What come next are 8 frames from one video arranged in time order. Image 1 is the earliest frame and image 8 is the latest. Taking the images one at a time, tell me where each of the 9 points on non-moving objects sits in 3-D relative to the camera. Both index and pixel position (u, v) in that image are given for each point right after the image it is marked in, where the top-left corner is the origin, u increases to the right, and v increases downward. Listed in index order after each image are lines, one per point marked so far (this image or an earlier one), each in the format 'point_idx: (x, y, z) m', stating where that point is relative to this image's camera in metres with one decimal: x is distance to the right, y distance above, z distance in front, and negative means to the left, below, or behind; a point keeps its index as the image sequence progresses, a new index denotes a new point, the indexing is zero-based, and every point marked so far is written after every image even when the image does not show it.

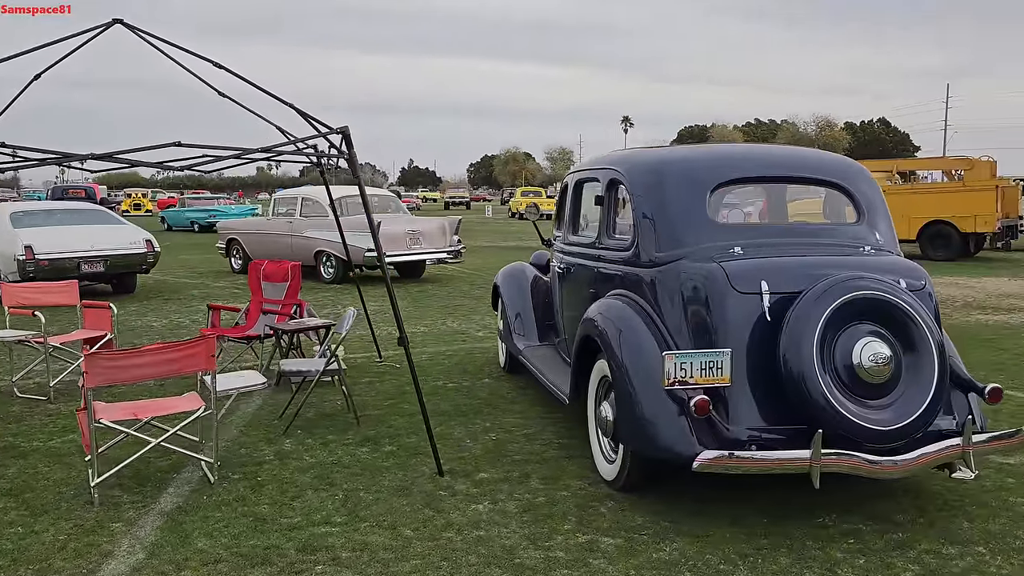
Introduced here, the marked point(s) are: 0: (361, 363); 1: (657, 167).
0: (-1.2, -0.6, +7.1) m
1: (+0.7, +0.6, +4.2) m
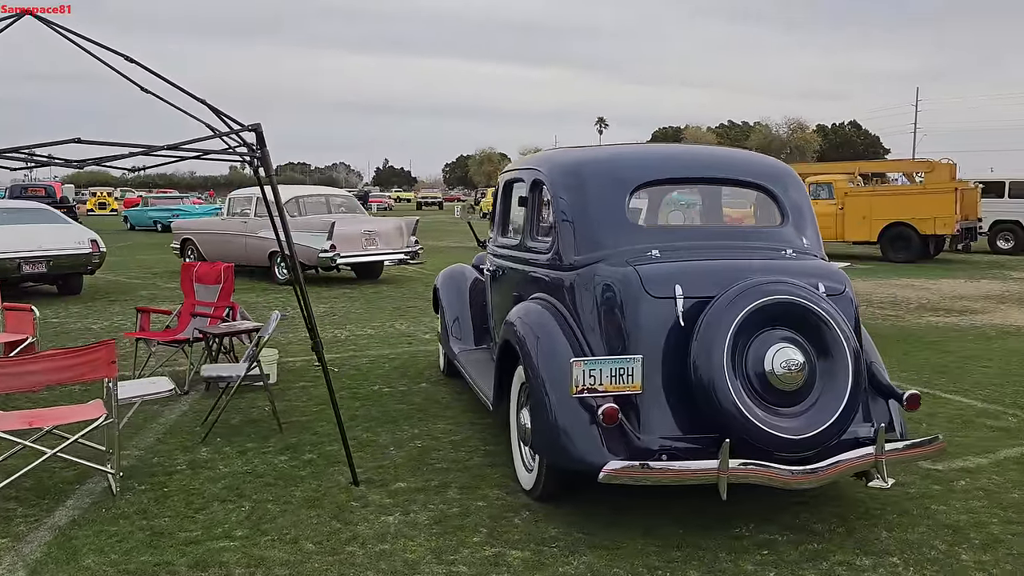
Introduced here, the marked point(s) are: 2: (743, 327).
0: (-1.7, -0.6, +6.9) m
1: (+0.3, +0.6, +4.1) m
2: (+0.9, -0.1, +3.2) m
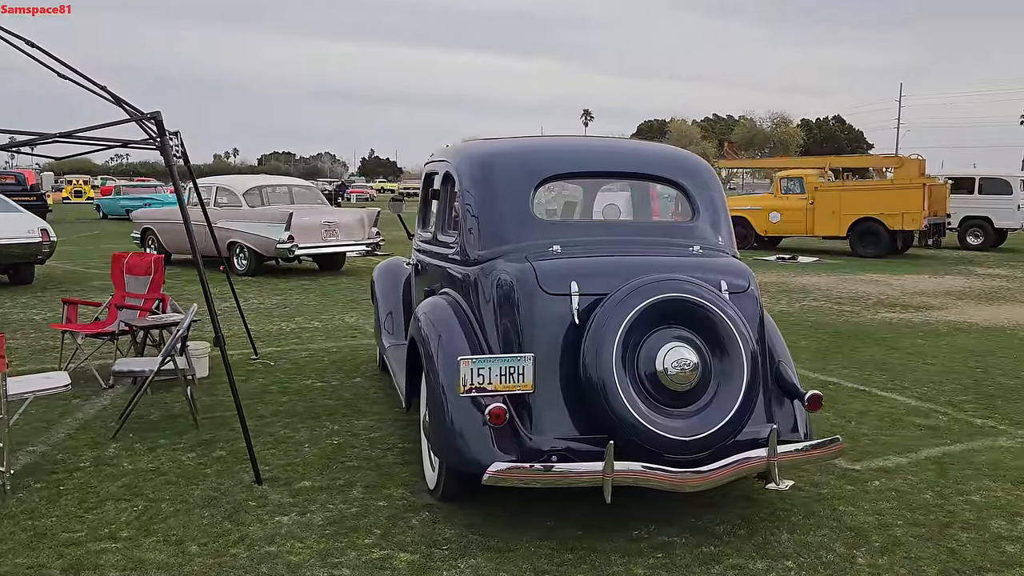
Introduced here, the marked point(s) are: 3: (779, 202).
0: (-2.2, -0.6, +6.8) m
1: (-0.1, +0.6, +4.0) m
2: (+0.4, -0.1, +3.2) m
3: (+6.0, +1.9, +19.6) m
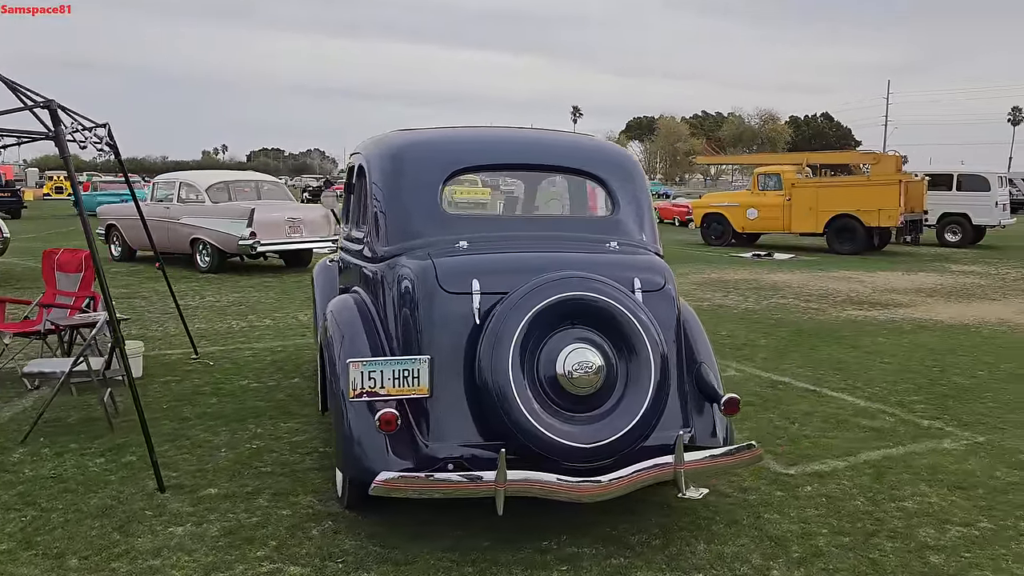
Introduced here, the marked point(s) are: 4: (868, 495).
0: (-2.6, -0.6, +6.6) m
1: (-0.5, +0.6, +3.8) m
2: (+0.1, -0.1, +3.0) m
3: (+5.5, +2.0, +19.4) m
4: (+1.6, -0.9, +3.9) m
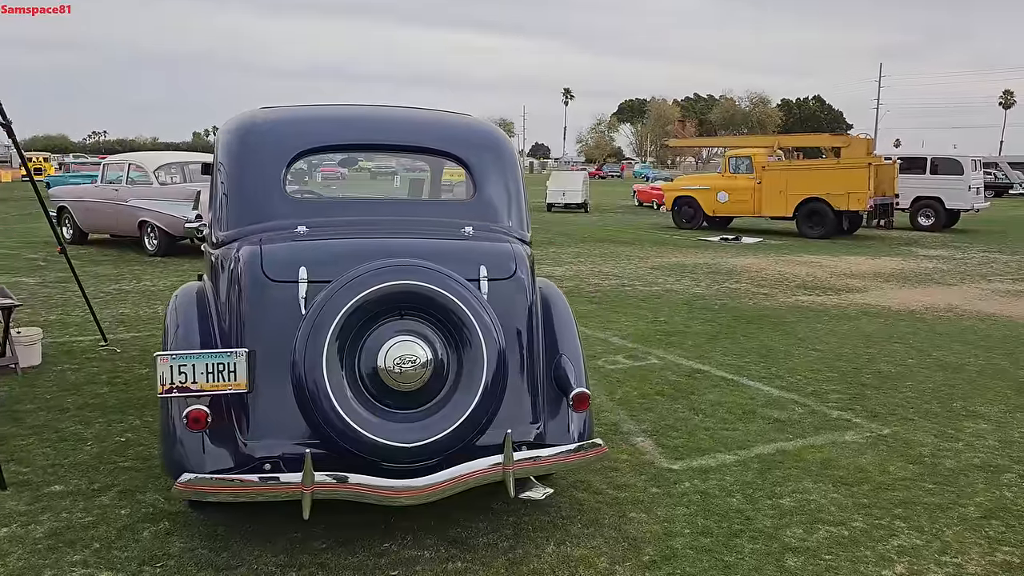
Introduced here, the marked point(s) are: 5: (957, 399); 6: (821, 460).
0: (-3.2, -0.4, +6.4) m
1: (-1.1, +0.7, +3.6) m
2: (-0.5, -0.1, +2.8) m
3: (+4.8, +2.4, +19.2) m
4: (+1.0, -0.9, +3.8) m
5: (+2.8, -0.7, +5.4) m
6: (+1.5, -0.8, +4.2) m
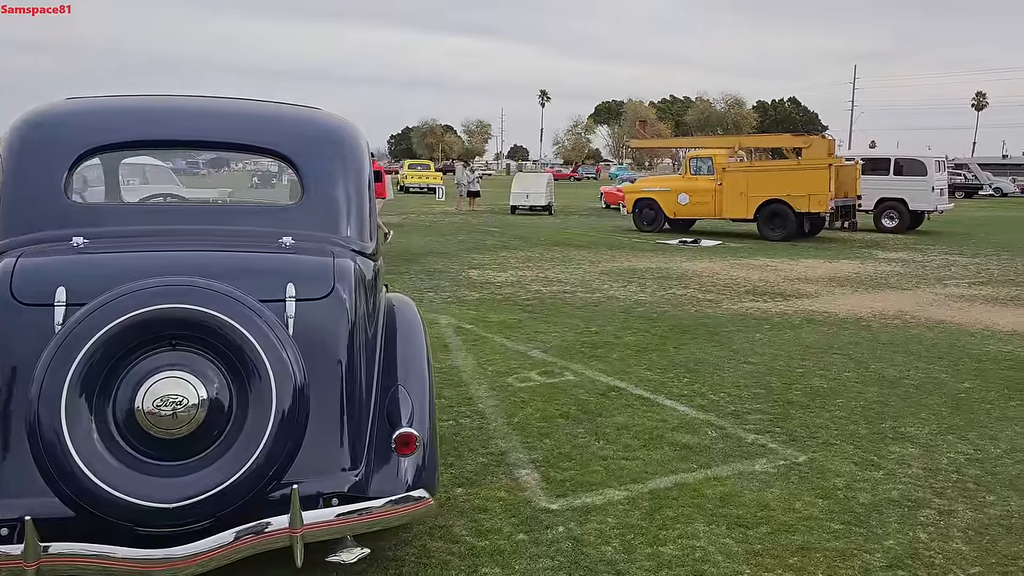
0: (-3.9, -0.5, +5.8) m
1: (-1.7, +0.6, +3.1) m
2: (-1.1, -0.2, +2.3) m
3: (+3.8, +2.3, +18.9) m
4: (+0.4, -1.0, +3.3) m
5: (+2.2, -0.8, +5.0) m
6: (+0.9, -0.9, +3.7) m
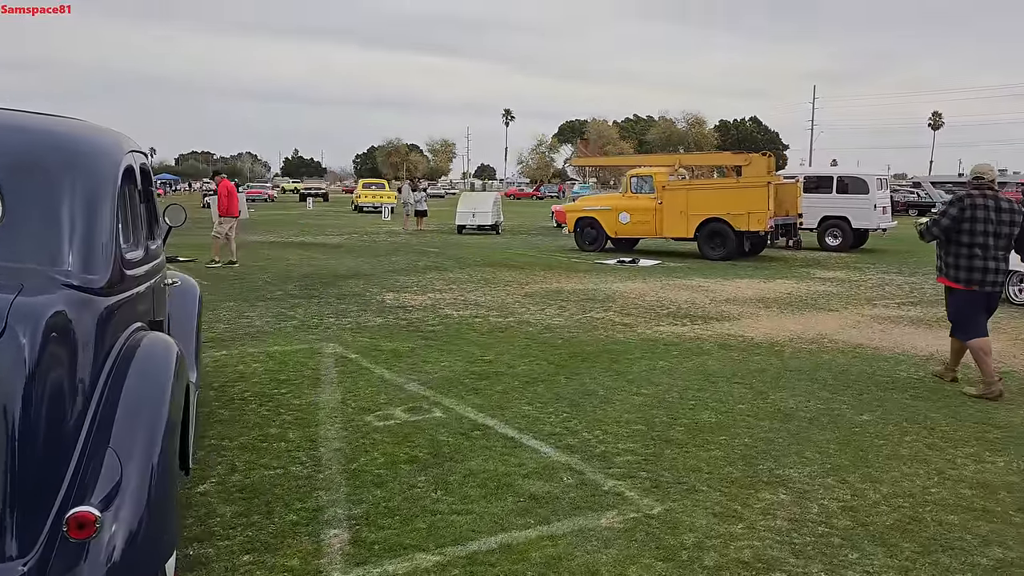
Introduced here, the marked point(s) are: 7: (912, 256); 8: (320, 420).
0: (-4.7, -0.7, +5.2) m
1: (-2.4, +0.4, +2.5) m
2: (-1.8, -0.3, +1.8) m
3: (+2.5, +1.8, +18.6) m
4: (-0.3, -1.1, +2.8) m
5: (+1.4, -0.9, +4.6) m
6: (+0.1, -1.0, +3.3) m
7: (+8.8, +0.7, +19.0) m
8: (-1.1, -0.8, +5.1) m
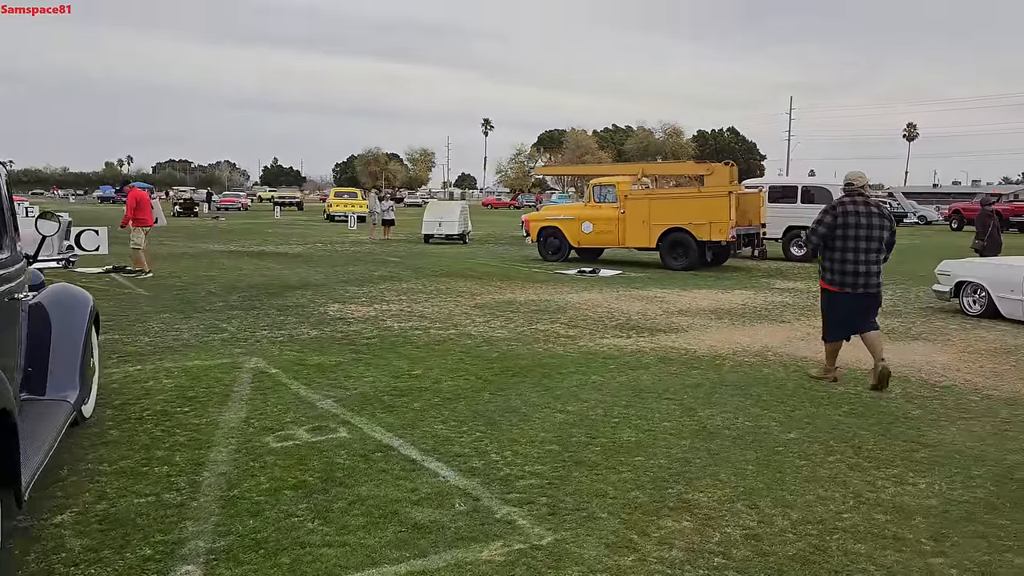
0: (-5.2, -0.8, +4.8) m
1: (-2.9, +0.4, +2.2) m
2: (-2.2, -0.3, +1.5) m
3: (+1.7, +1.6, +18.4) m
4: (-0.8, -1.1, +2.5) m
5: (+0.8, -1.0, +4.4) m
6: (-0.3, -1.1, +3.0) m
7: (+8.0, +0.5, +19.0) m
8: (-1.7, -0.9, +4.8) m
